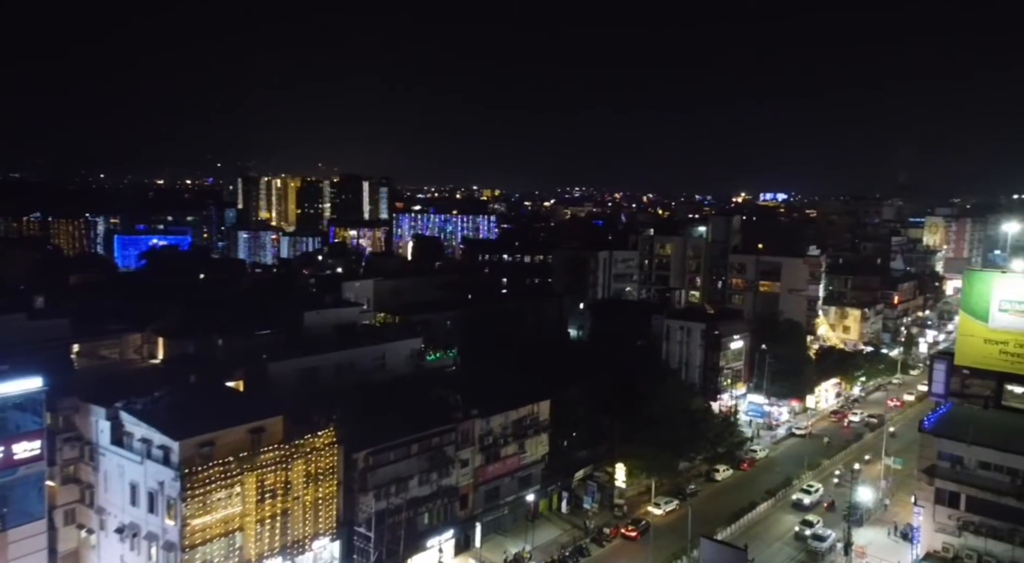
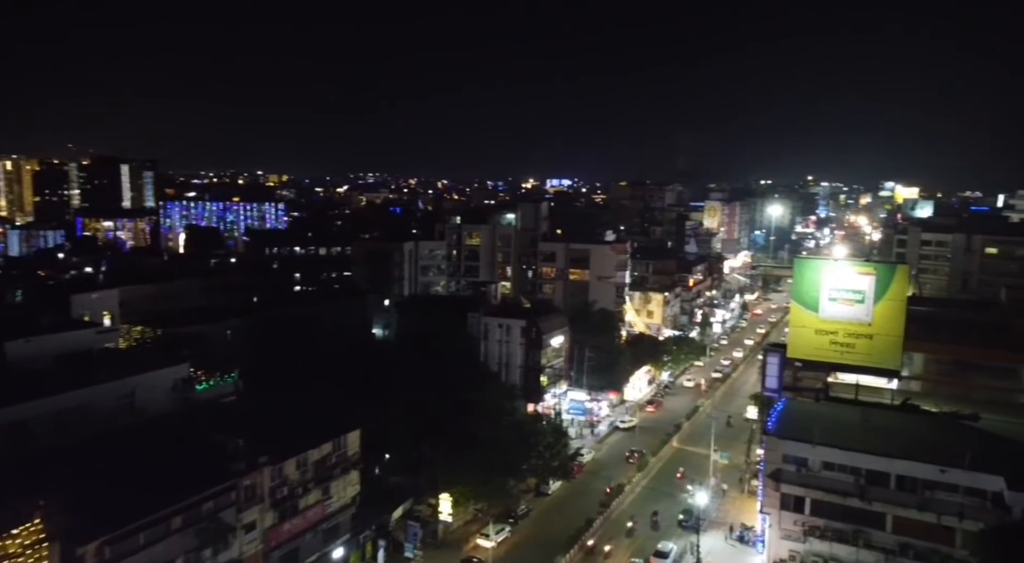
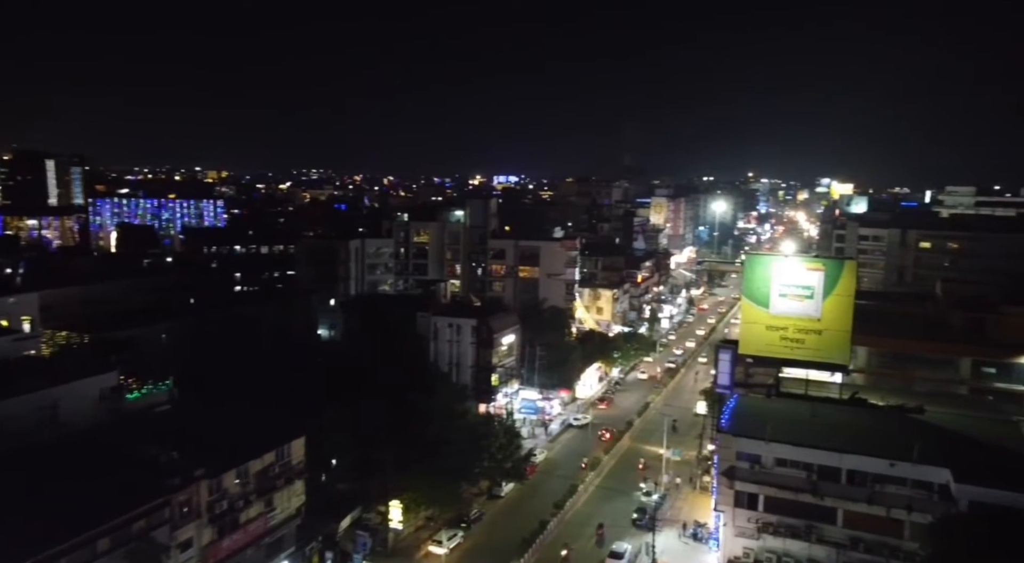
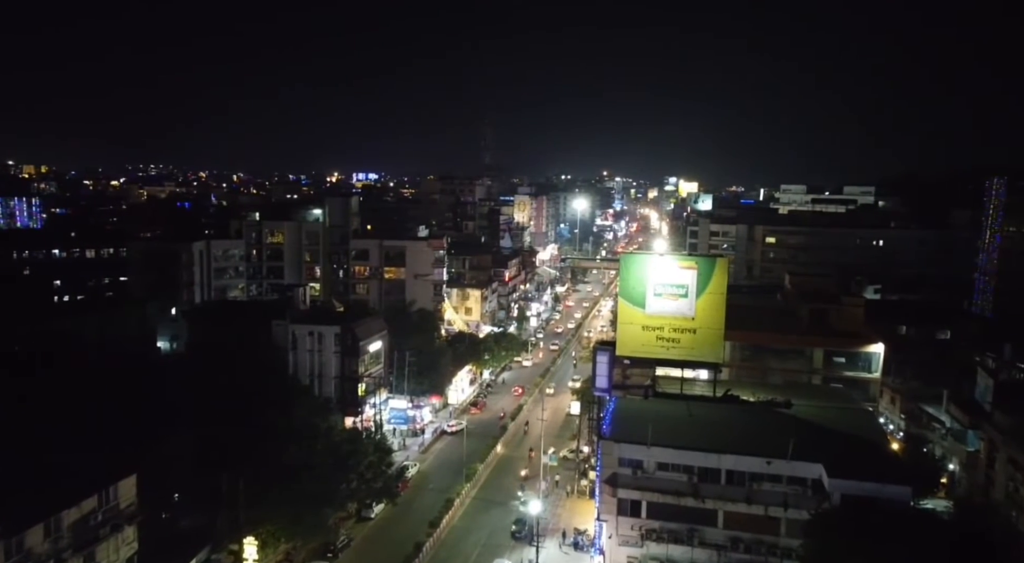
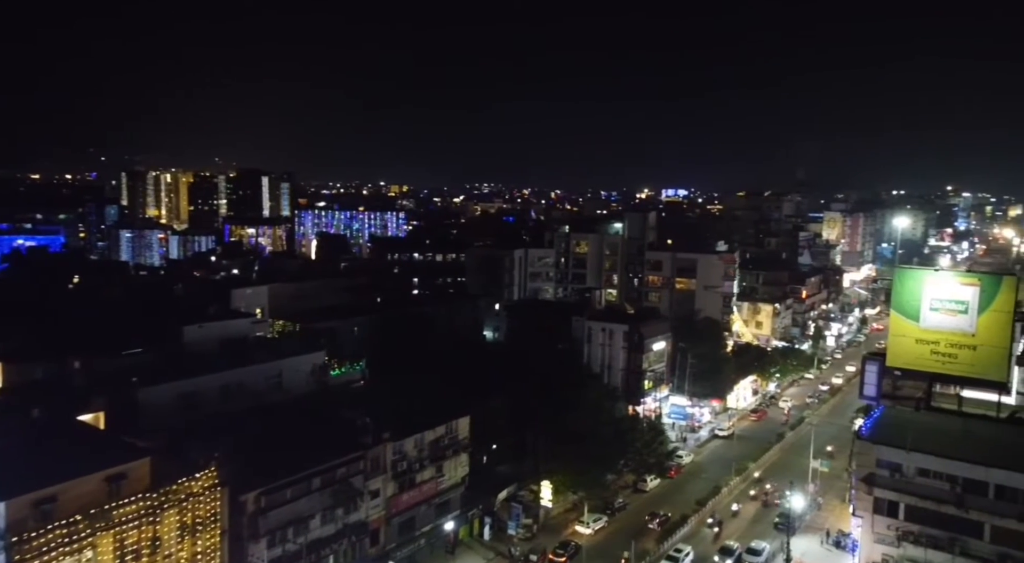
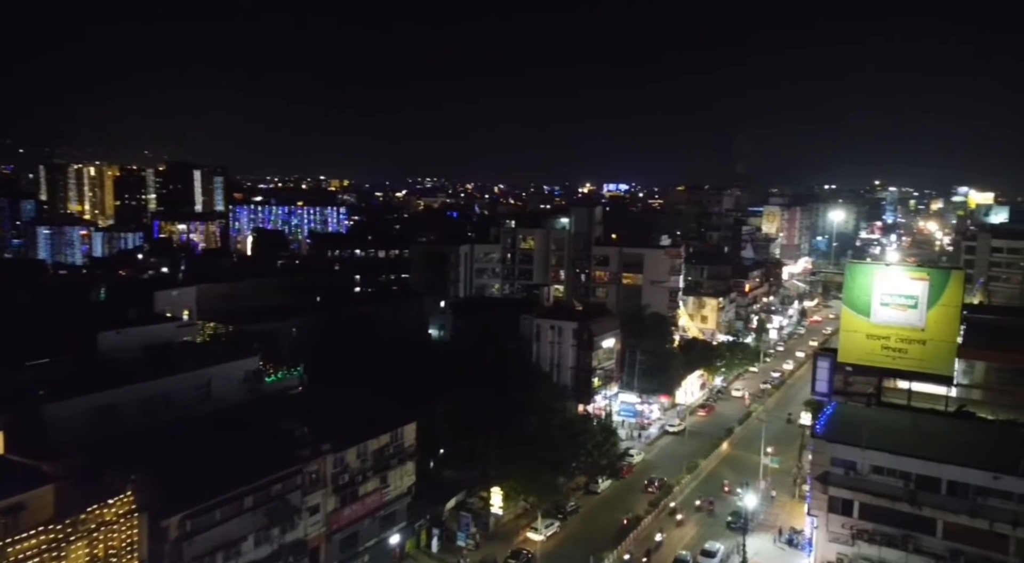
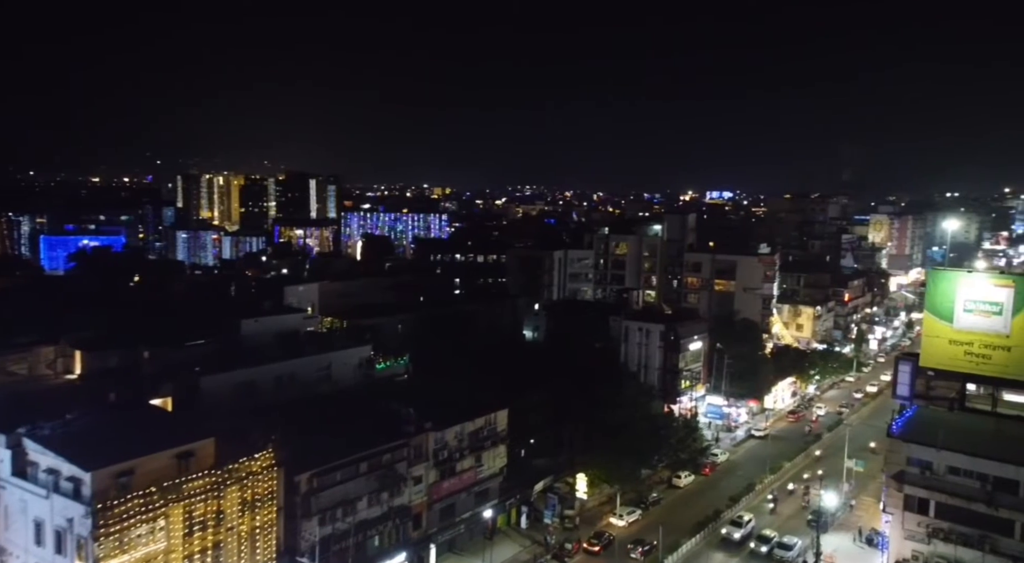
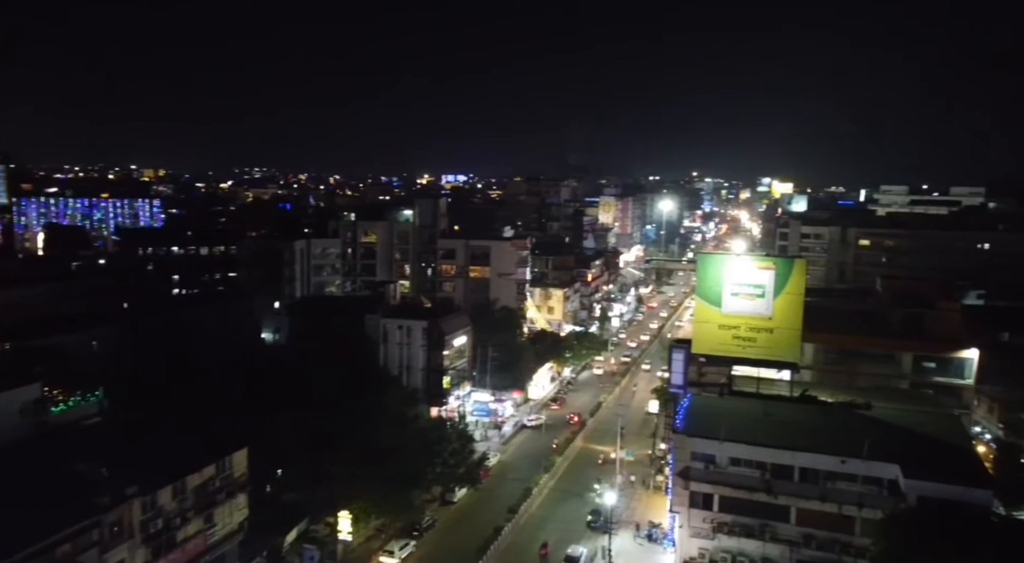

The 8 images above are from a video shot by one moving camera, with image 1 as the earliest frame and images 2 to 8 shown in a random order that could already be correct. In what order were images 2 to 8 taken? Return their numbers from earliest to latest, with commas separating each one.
7, 5, 6, 2, 3, 8, 4
